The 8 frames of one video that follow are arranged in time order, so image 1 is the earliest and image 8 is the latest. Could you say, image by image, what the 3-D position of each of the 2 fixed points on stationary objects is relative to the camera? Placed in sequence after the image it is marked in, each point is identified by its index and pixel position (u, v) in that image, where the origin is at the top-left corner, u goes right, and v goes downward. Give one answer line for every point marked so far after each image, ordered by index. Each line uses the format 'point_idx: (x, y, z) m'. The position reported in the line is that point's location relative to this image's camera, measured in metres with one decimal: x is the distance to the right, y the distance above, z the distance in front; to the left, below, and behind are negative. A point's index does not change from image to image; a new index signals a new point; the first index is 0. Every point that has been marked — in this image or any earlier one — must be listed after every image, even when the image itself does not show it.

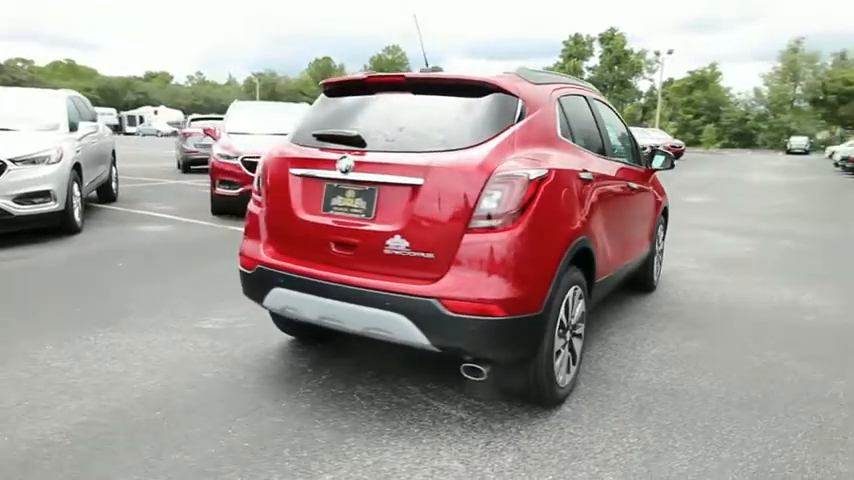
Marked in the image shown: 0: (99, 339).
0: (-2.7, -0.8, +4.8) m
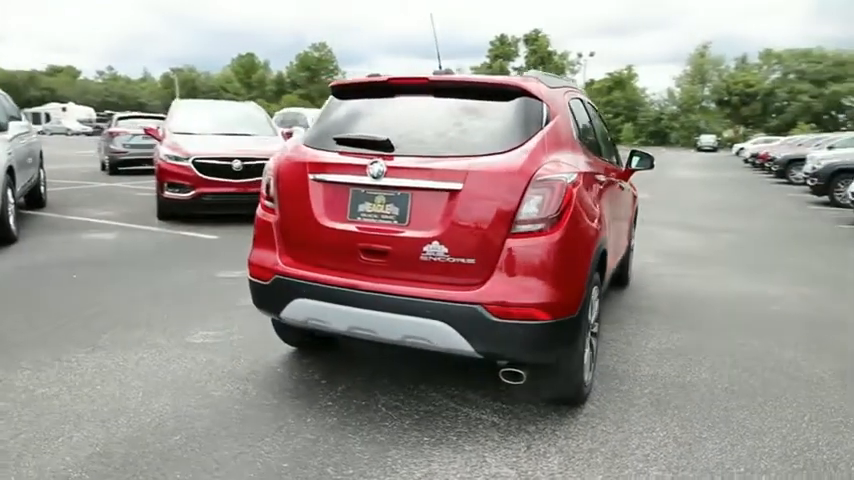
0: (-2.7, -0.9, +4.4) m
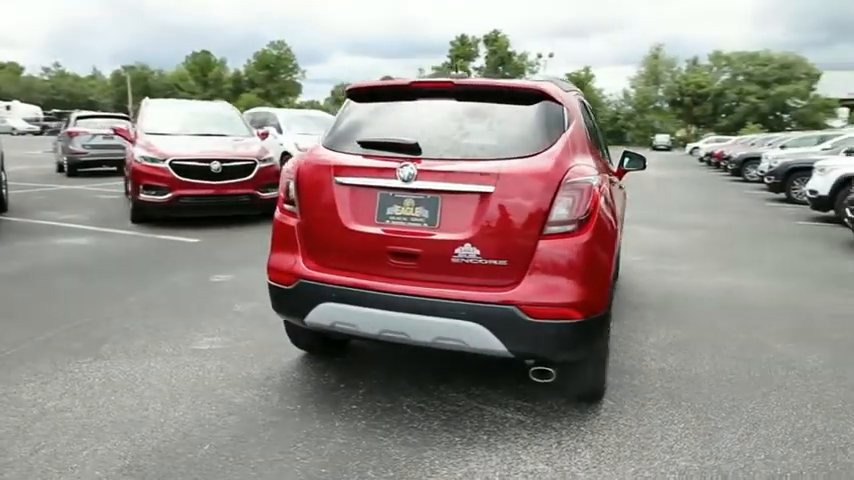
0: (-2.5, -1.0, +4.2) m
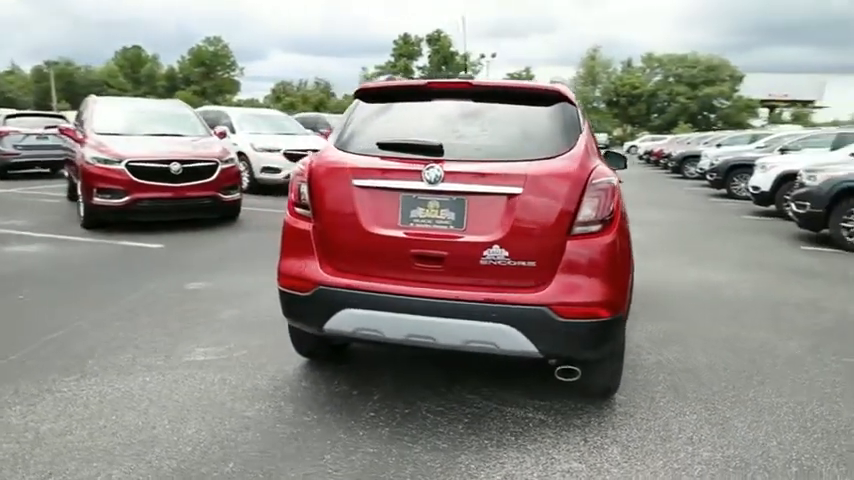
0: (-2.4, -1.0, +4.0) m
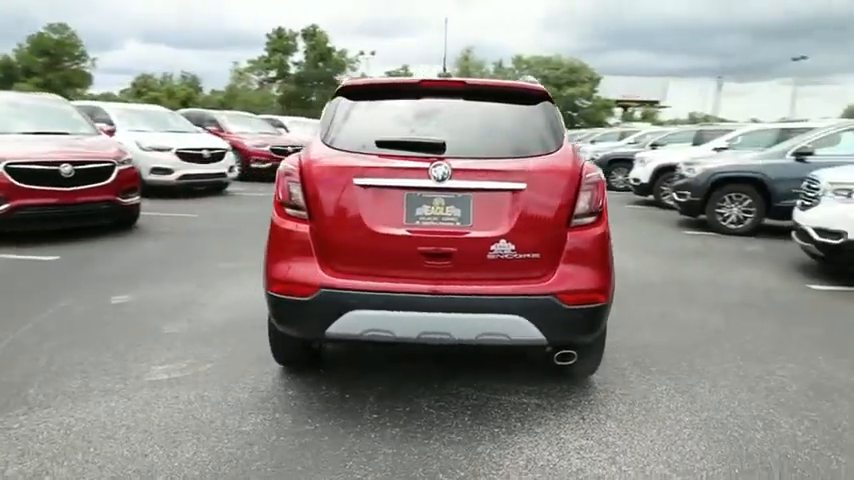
0: (-2.4, -1.1, +3.5) m
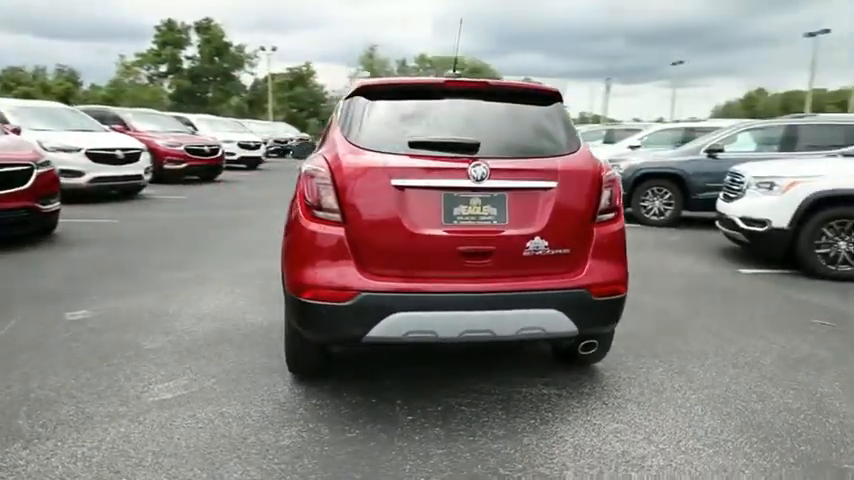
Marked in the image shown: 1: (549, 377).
0: (-2.1, -1.2, +3.1) m
1: (+0.9, -1.0, +4.3) m
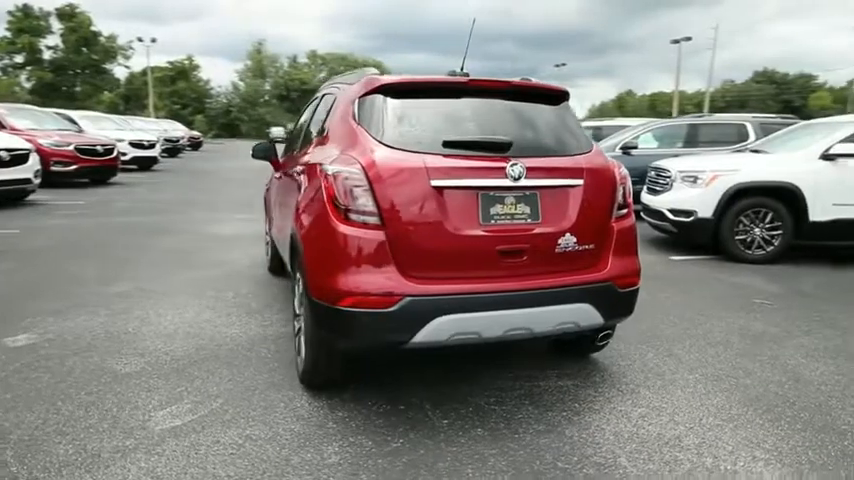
0: (-1.8, -1.3, +2.7) m
1: (+1.0, -1.0, +4.4) m
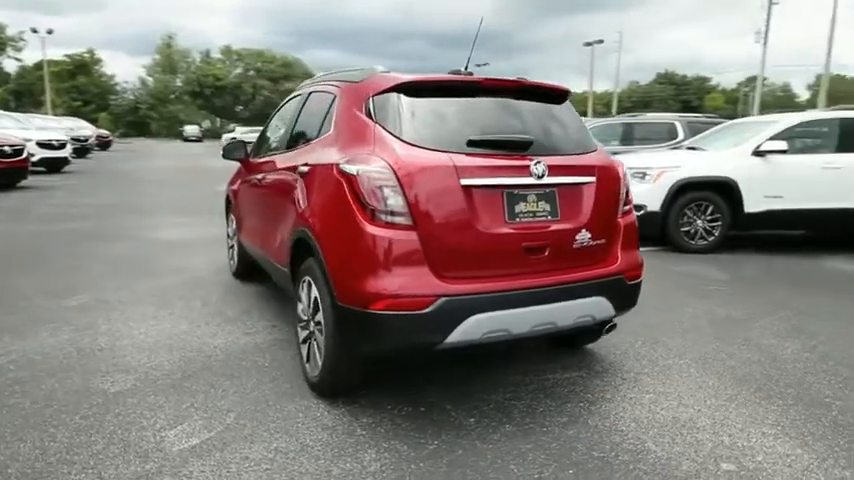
0: (-1.5, -1.3, +2.5) m
1: (+1.1, -1.0, +4.5) m
